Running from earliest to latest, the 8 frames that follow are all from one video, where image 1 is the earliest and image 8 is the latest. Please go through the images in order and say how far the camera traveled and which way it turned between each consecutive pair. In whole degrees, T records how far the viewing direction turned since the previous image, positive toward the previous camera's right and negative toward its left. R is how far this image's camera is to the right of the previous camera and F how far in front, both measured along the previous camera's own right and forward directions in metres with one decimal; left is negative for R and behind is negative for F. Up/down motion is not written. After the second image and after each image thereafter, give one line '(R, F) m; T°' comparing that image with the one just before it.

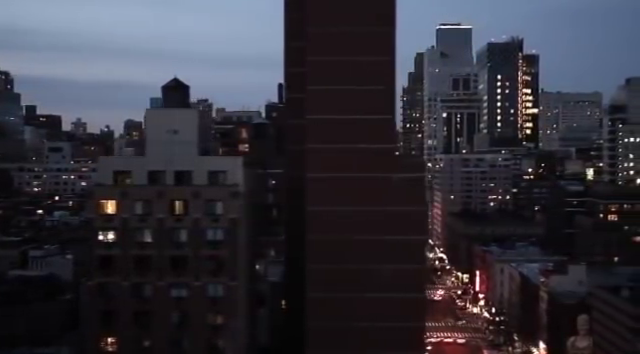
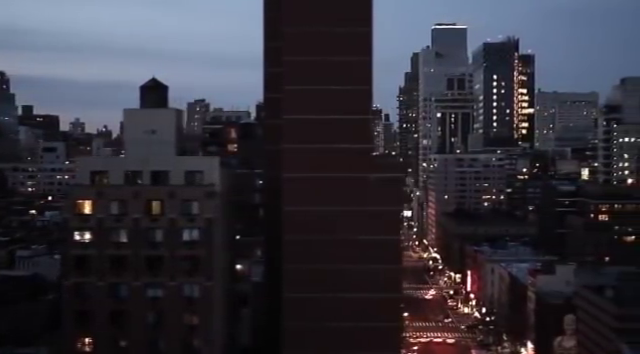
(+0.3, 0.0) m; 0°
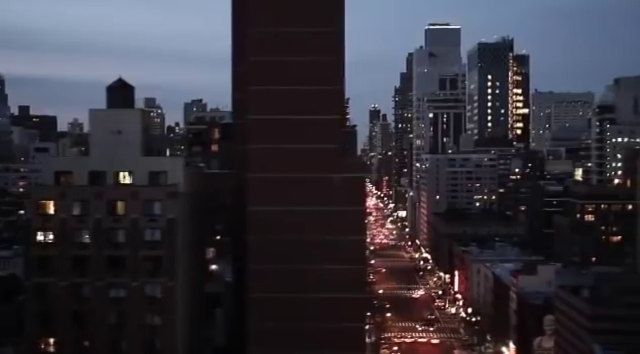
(+0.4, 0.0) m; 0°
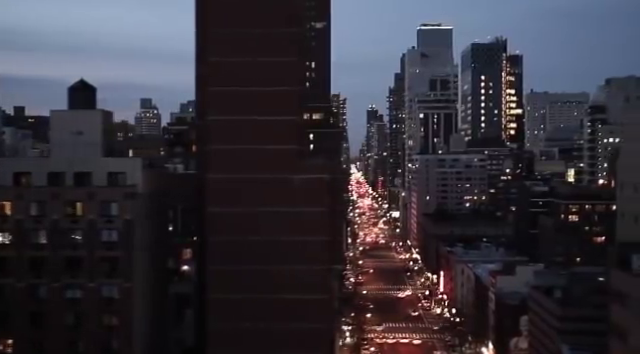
(+0.5, 0.0) m; 0°
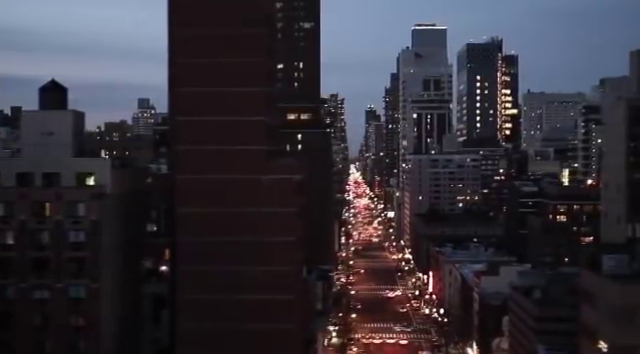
(+0.4, 0.0) m; 0°
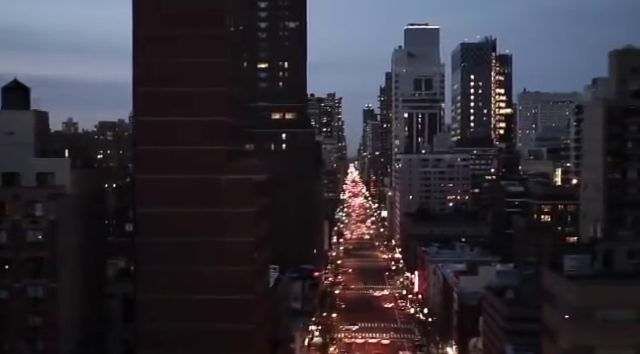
(+0.5, 0.0) m; 0°
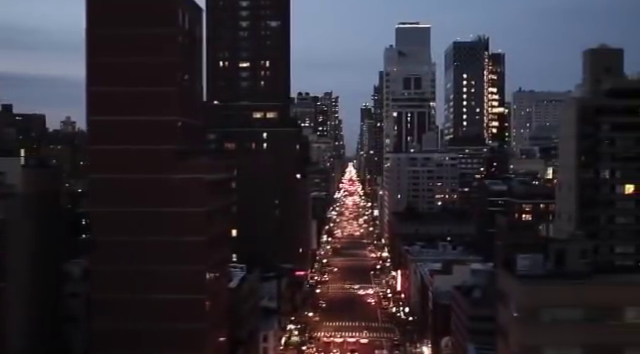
(+0.6, 0.0) m; 0°
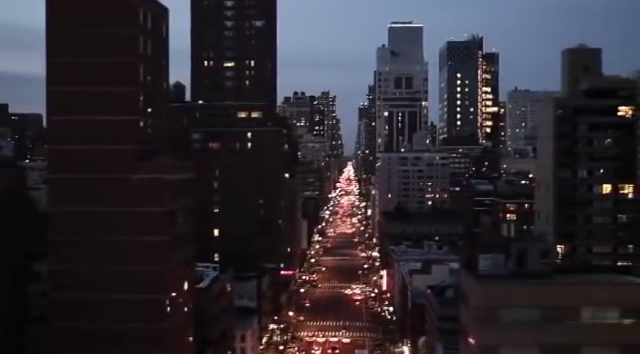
(+0.5, 0.0) m; 0°
